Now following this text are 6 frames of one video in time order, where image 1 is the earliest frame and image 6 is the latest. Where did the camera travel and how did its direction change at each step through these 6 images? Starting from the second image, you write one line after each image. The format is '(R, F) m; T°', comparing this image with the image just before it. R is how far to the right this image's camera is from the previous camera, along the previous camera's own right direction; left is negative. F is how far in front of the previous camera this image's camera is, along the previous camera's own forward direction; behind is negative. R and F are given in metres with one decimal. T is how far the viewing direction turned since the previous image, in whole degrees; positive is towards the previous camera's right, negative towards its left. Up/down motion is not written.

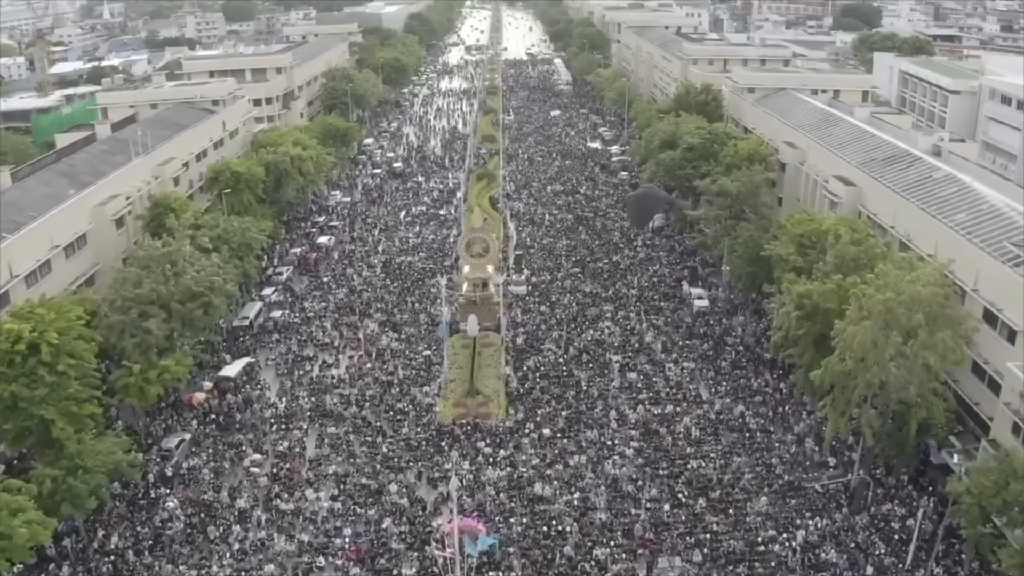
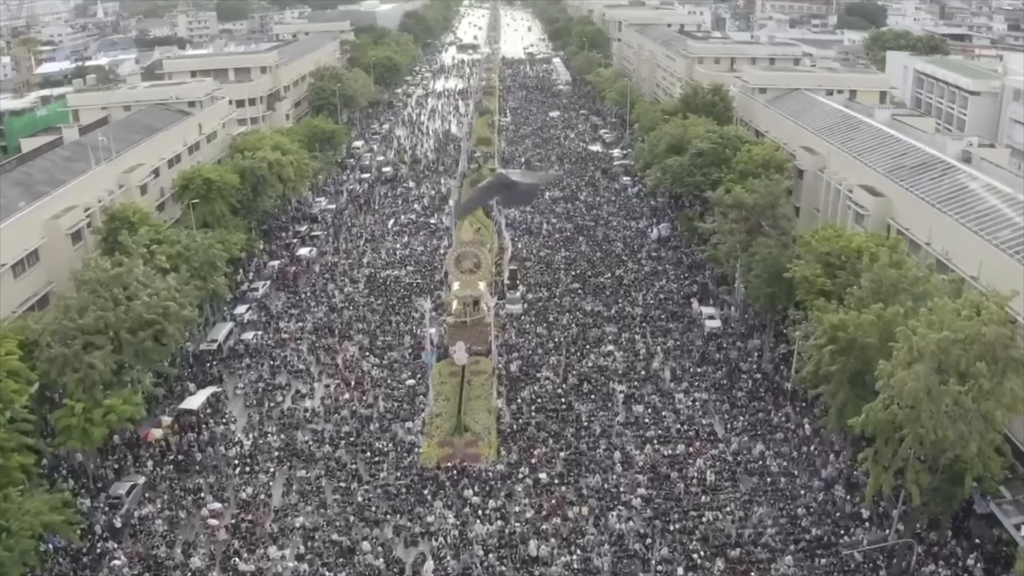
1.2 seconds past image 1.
(+0.3, +3.8) m; 0°
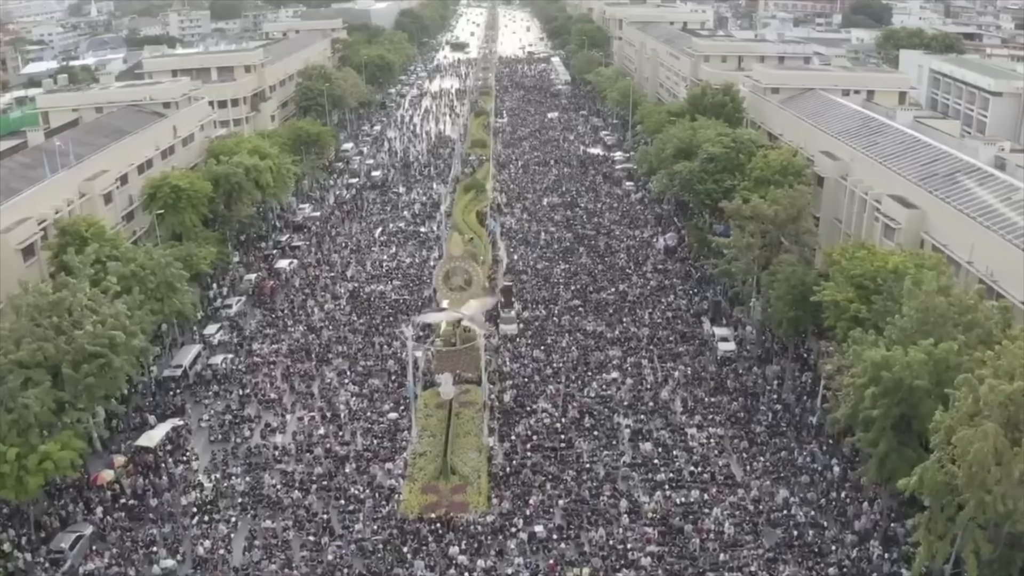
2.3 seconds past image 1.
(+0.2, +3.6) m; 0°
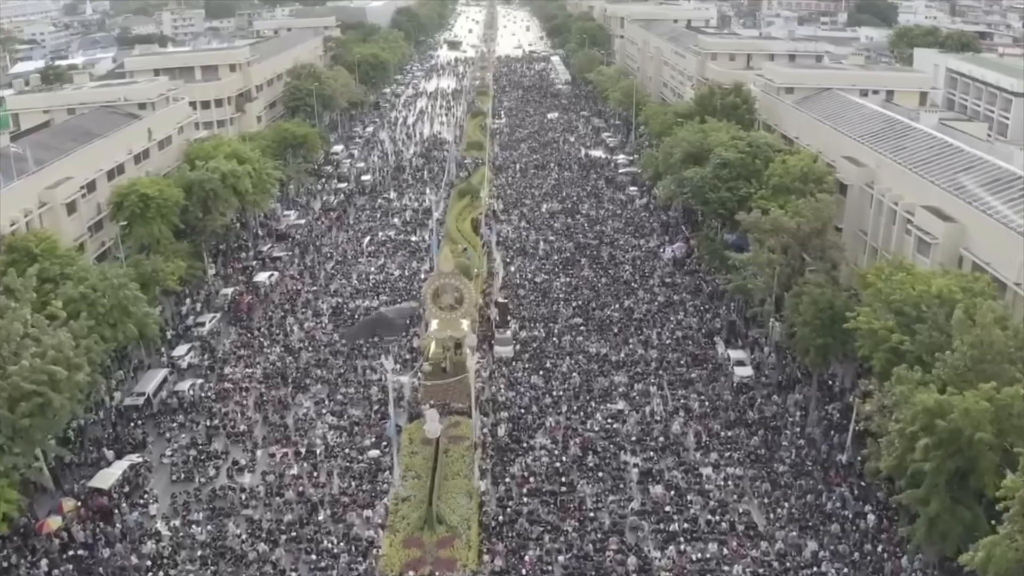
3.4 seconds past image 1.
(+0.2, +3.2) m; 0°
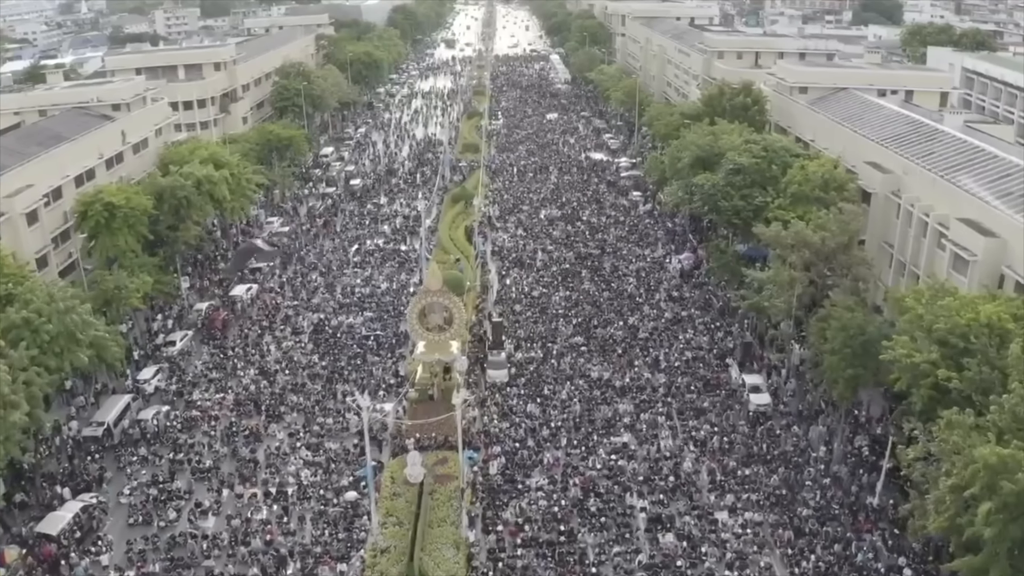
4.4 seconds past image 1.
(+0.2, +2.9) m; 0°
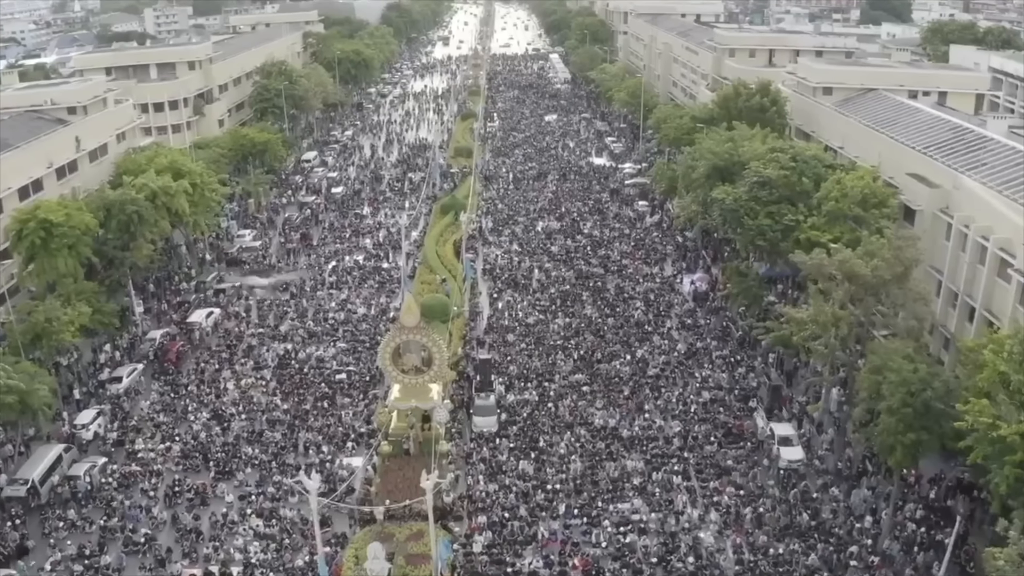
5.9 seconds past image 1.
(+0.3, +4.4) m; 0°
